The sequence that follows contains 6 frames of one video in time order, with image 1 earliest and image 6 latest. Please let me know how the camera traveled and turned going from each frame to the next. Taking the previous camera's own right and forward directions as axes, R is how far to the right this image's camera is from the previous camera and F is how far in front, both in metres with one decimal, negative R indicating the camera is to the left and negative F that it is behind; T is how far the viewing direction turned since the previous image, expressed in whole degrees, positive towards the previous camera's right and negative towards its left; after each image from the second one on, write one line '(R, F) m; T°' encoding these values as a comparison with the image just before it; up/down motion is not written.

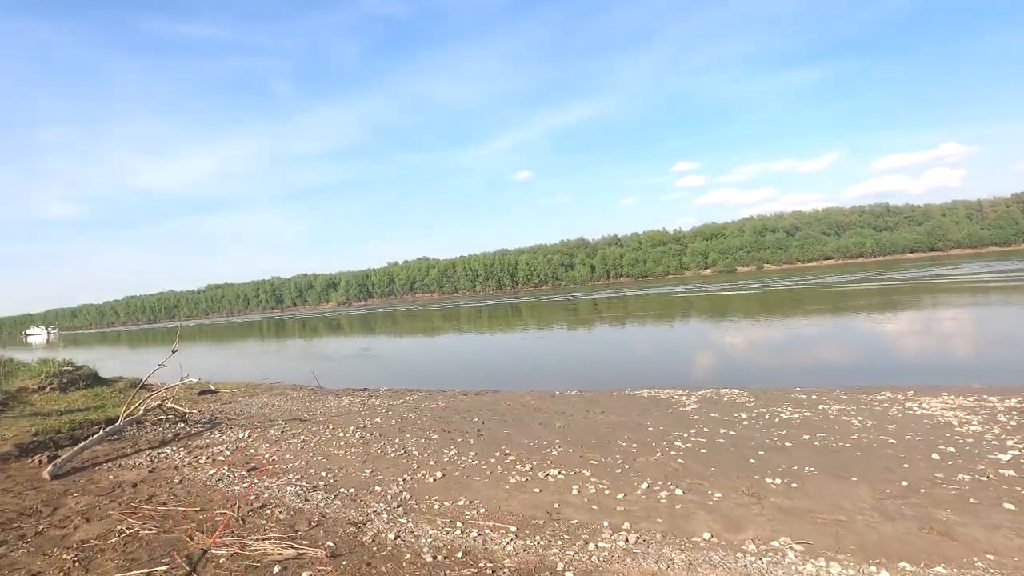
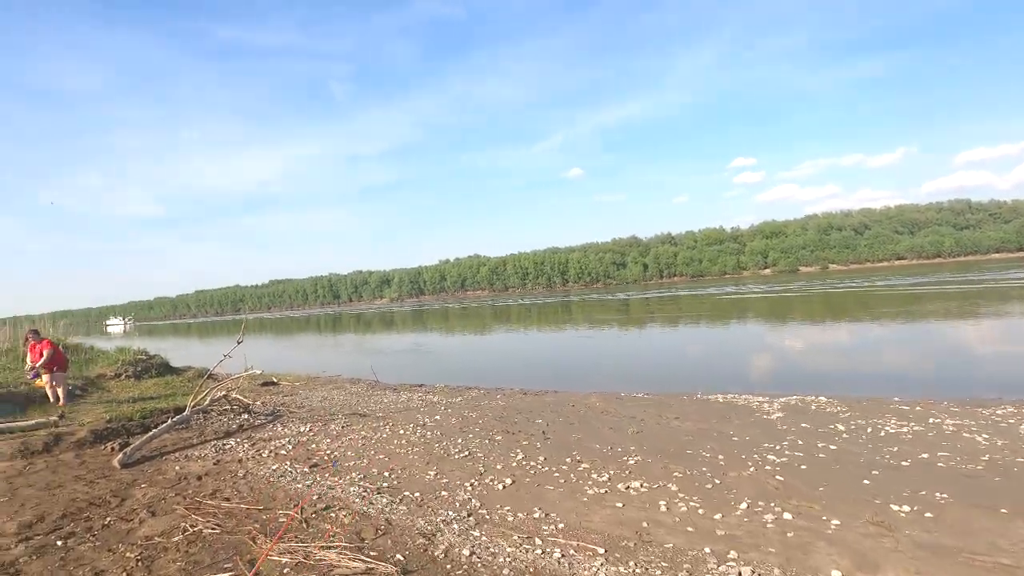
(-0.3, +0.5) m; -5°
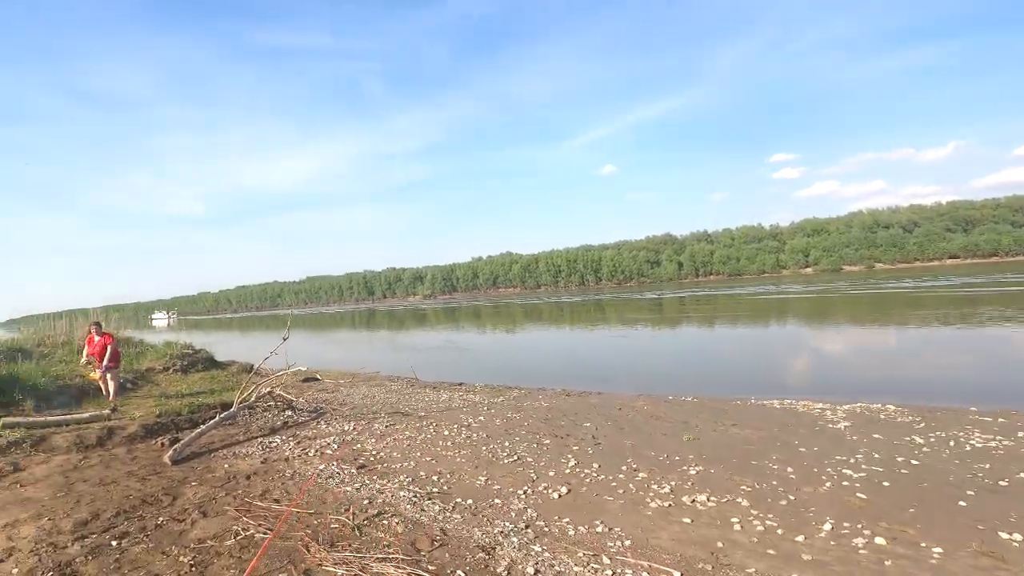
(-0.3, +0.3) m; -3°
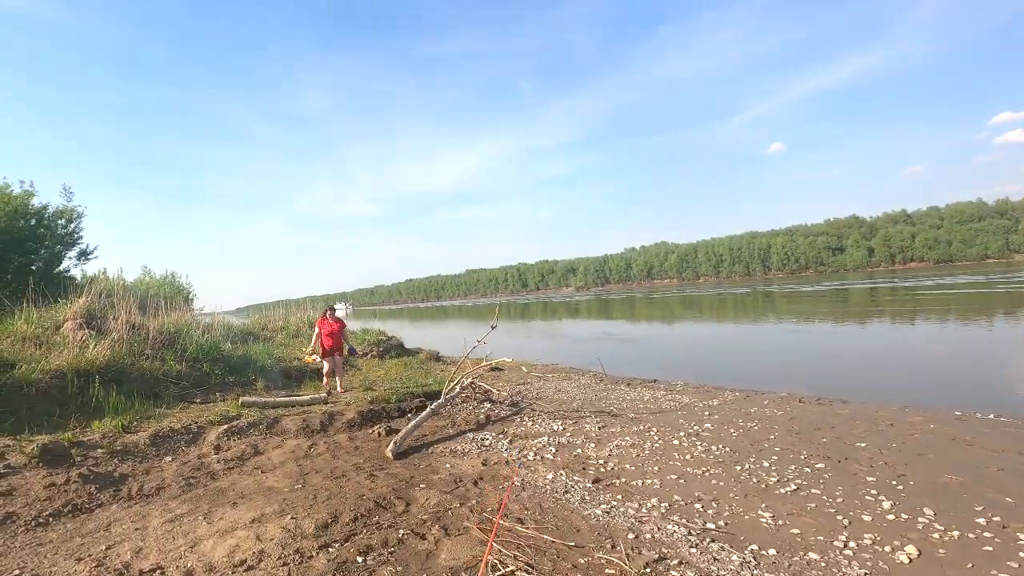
(-1.3, +1.2) m; -16°
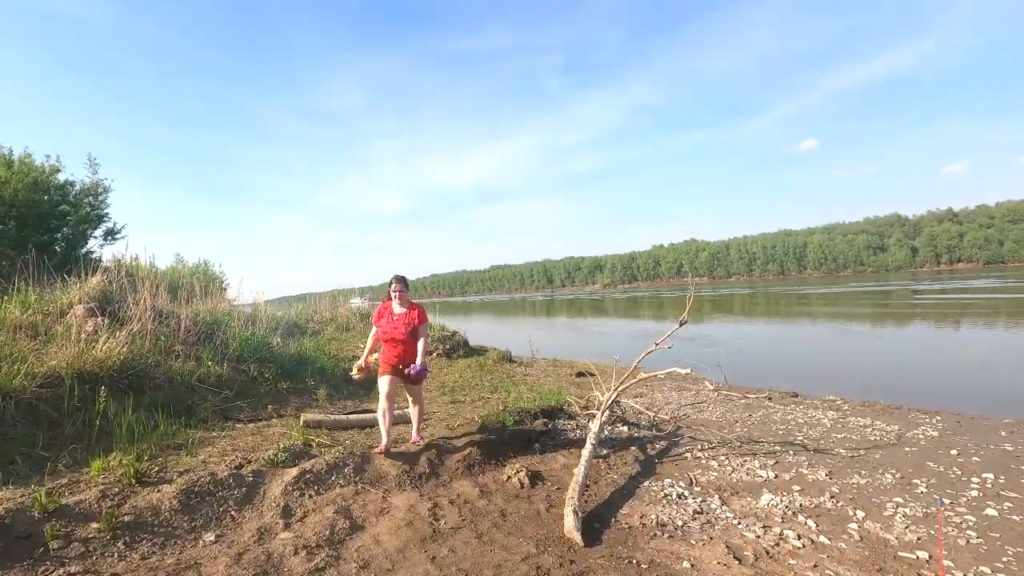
(-1.9, +2.8) m; -2°
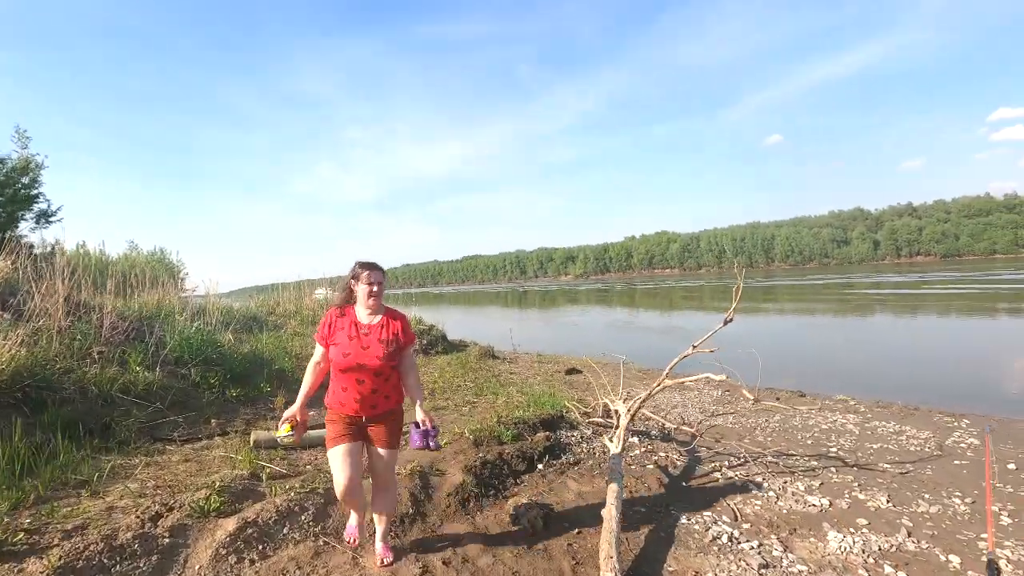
(-0.3, +1.2) m; +3°
